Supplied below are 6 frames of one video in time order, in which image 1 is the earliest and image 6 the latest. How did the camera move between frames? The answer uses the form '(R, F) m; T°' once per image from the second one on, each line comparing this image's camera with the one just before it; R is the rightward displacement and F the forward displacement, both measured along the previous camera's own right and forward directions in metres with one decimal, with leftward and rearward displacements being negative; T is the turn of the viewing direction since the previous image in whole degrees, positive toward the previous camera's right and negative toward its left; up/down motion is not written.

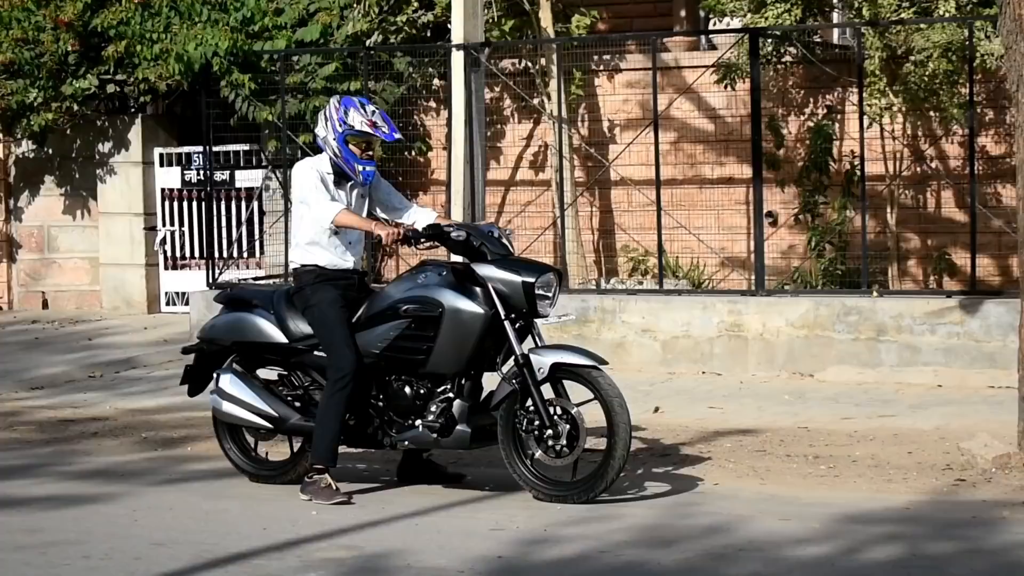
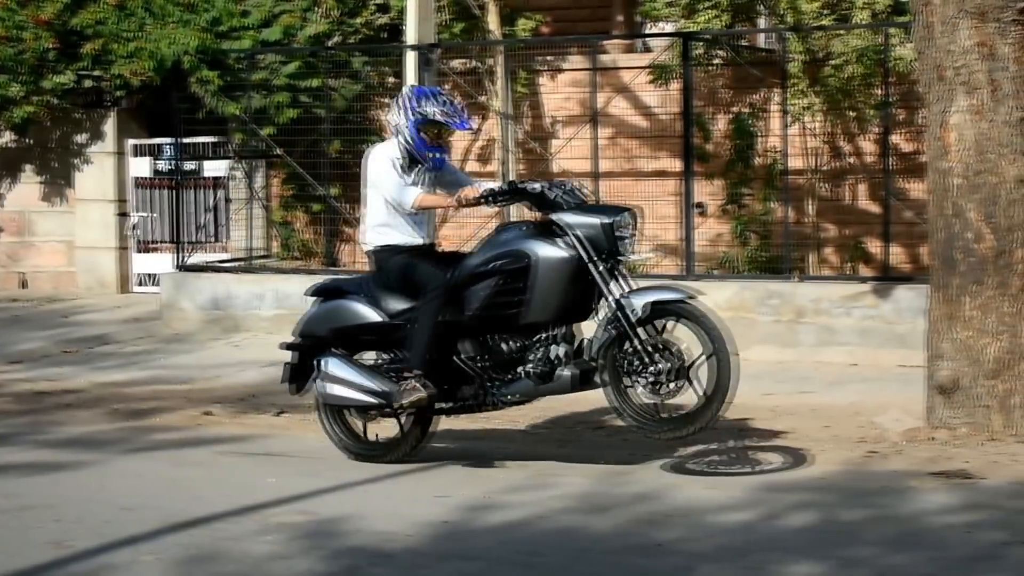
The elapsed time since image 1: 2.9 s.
(+0.1, -0.6) m; +1°
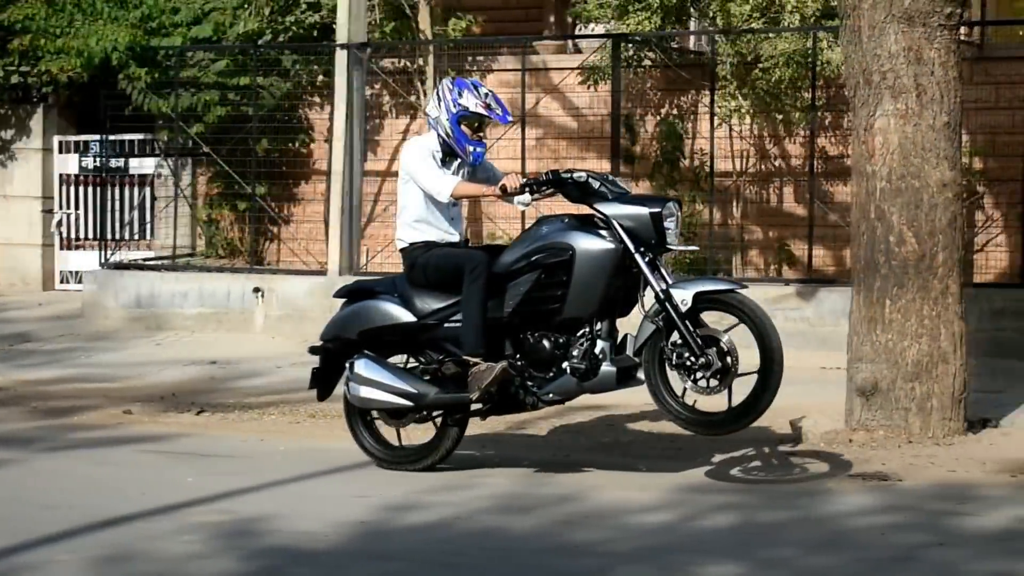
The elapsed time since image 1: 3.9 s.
(+0.2, 0.0) m; +1°
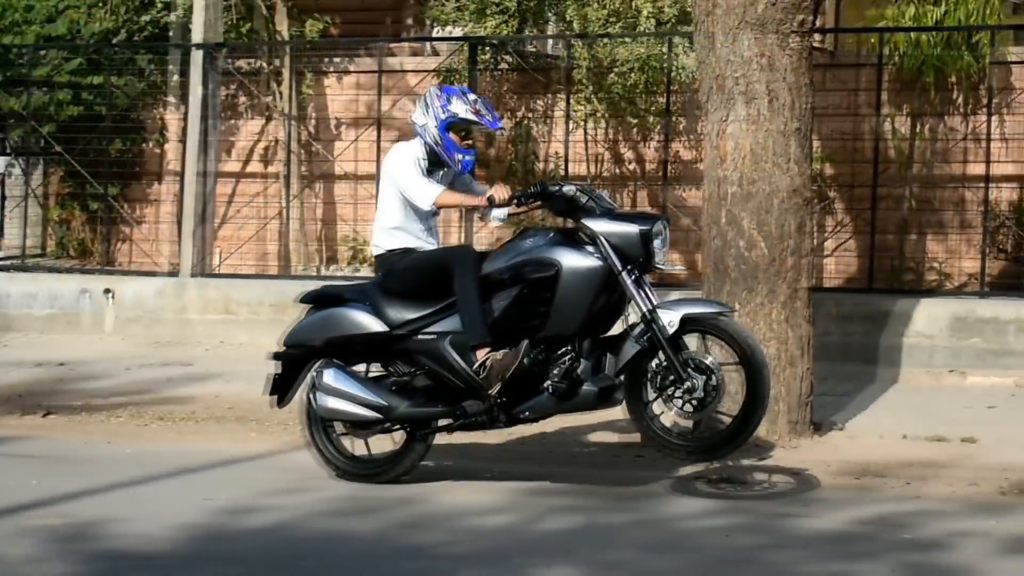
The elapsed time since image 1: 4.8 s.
(+0.2, 0.0) m; +3°
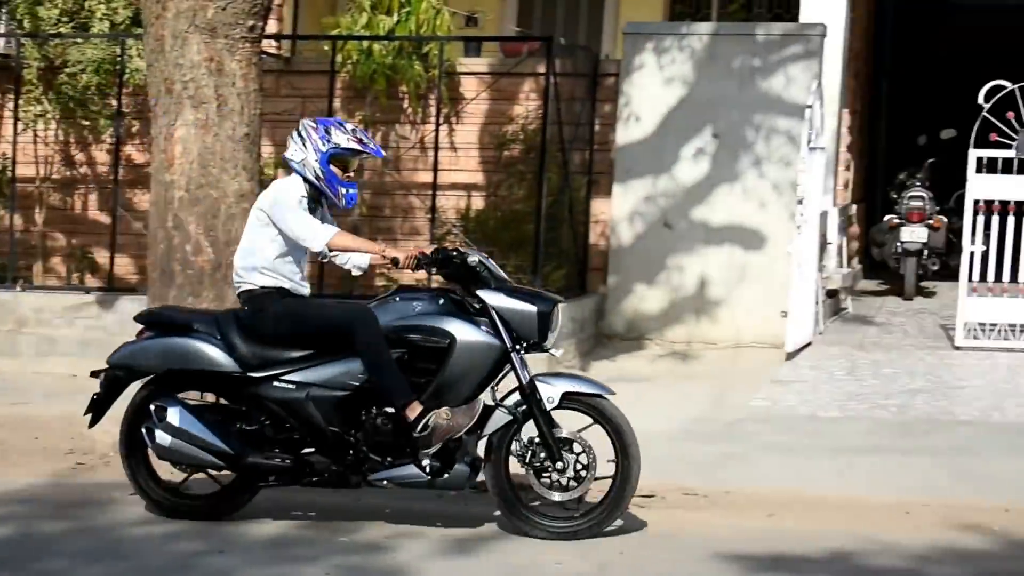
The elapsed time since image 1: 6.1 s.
(-1.0, +0.1) m; +14°
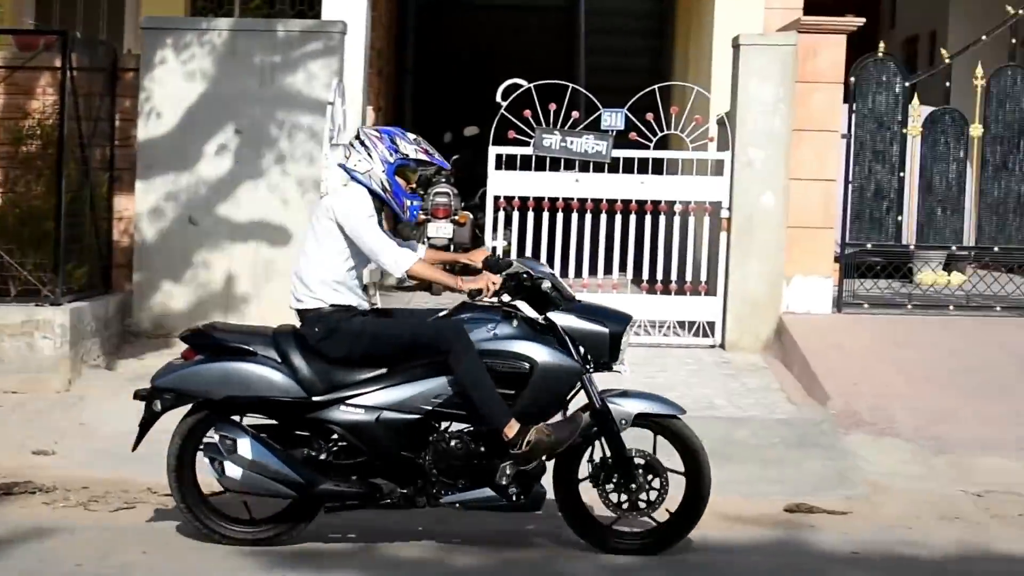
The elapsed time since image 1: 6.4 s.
(-2.9, +0.1) m; +11°
